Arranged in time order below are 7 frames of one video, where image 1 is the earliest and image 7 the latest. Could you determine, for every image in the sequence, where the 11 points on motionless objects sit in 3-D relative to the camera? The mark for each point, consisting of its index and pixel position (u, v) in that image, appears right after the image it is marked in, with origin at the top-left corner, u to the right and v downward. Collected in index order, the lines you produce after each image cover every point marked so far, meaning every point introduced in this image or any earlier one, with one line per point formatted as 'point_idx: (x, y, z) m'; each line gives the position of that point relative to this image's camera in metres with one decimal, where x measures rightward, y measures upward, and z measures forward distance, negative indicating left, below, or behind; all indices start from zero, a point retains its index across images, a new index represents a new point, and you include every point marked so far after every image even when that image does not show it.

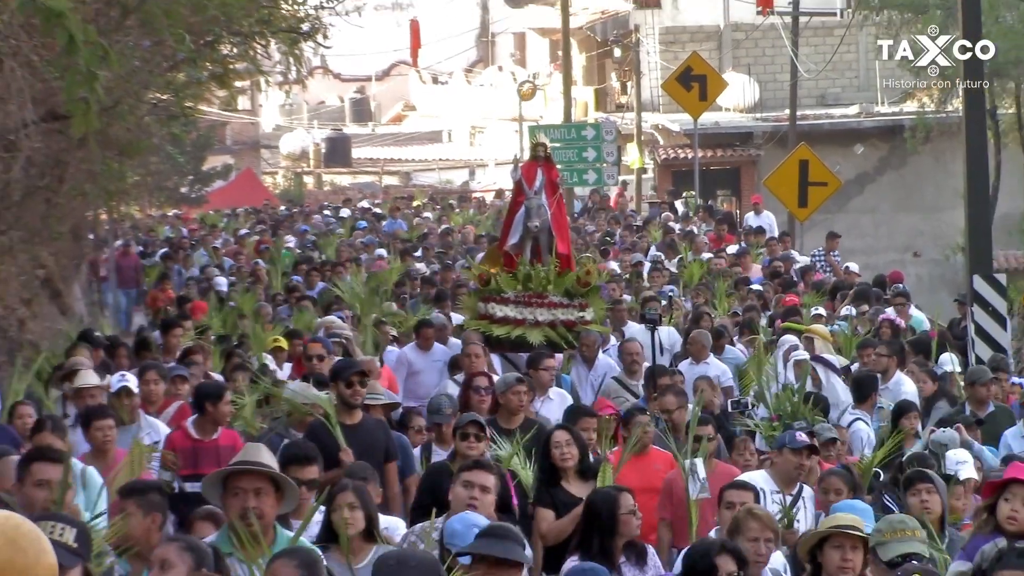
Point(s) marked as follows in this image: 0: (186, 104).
0: (-2.4, +1.4, +11.6) m
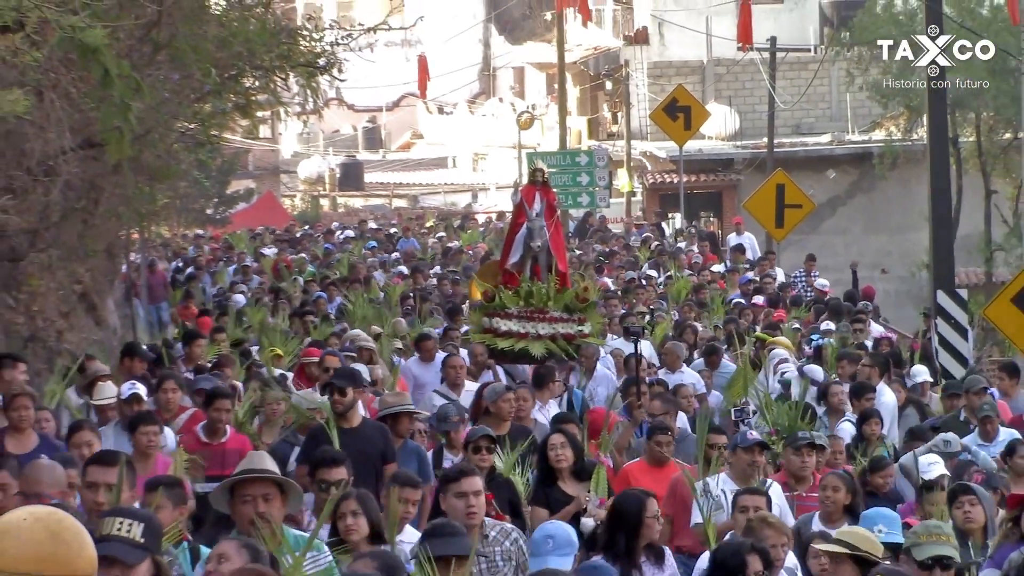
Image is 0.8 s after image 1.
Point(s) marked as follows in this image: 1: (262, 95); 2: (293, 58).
0: (-2.4, +1.2, +12.5) m
1: (-2.0, +1.6, +12.6) m
2: (-1.7, +1.8, +12.3) m
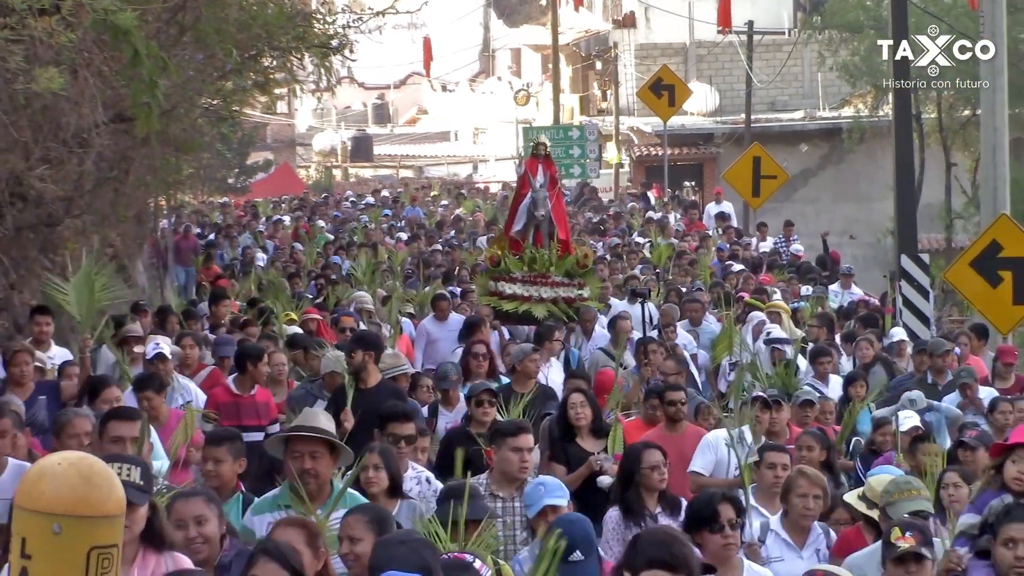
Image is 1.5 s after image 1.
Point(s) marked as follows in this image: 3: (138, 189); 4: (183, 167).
0: (-2.4, +1.5, +13.4) m
1: (-2.0, +1.9, +13.6) m
2: (-1.7, +2.1, +13.2) m
3: (-3.3, +0.9, +14.0) m
4: (-3.0, +1.1, +14.3) m
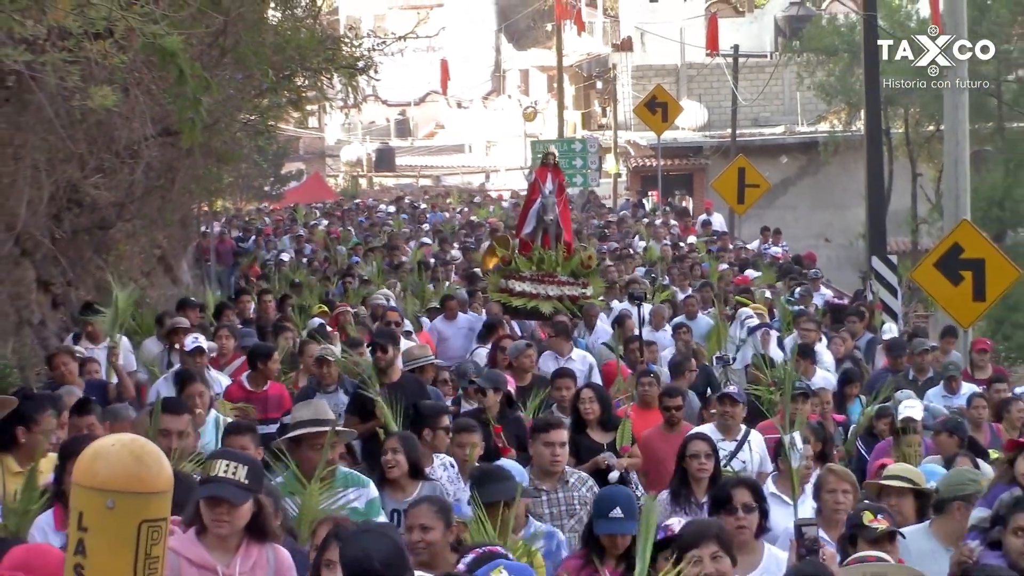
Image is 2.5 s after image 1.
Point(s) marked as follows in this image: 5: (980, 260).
0: (-2.3, +1.6, +14.7) m
1: (-1.9, +1.9, +14.9) m
2: (-1.6, +2.1, +14.5) m
3: (-3.2, +0.9, +15.4) m
4: (-2.9, +1.1, +15.6) m
5: (+3.9, +0.2, +12.8) m
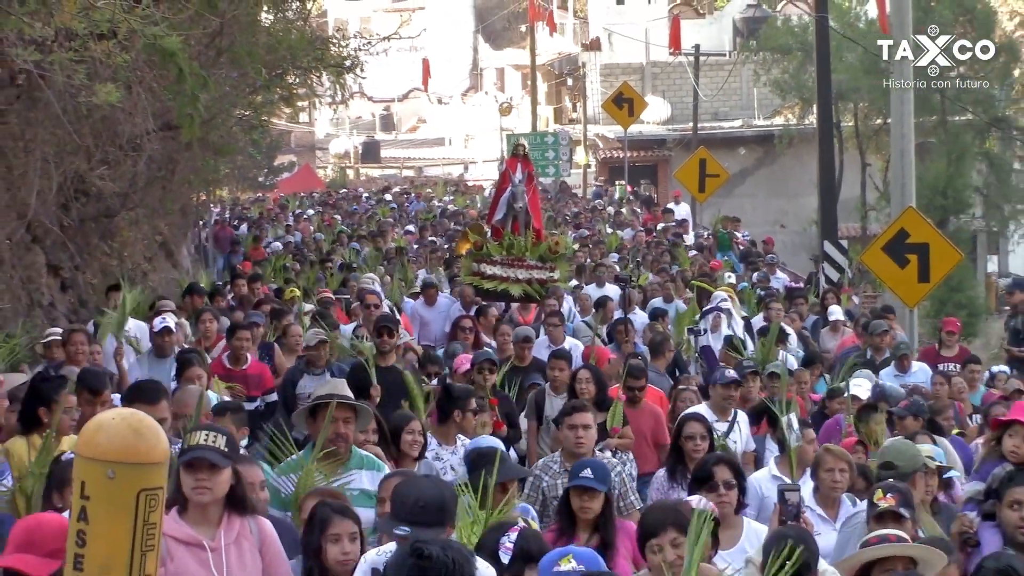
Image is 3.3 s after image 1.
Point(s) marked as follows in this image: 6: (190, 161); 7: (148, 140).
0: (-2.5, +1.7, +15.7) m
1: (-2.1, +2.0, +15.8) m
2: (-1.9, +2.3, +15.5) m
3: (-3.4, +1.1, +16.3) m
4: (-3.1, +1.3, +16.5) m
5: (+3.7, +0.4, +13.8) m
6: (-3.2, +1.3, +15.6) m
7: (-3.4, +1.4, +14.6) m
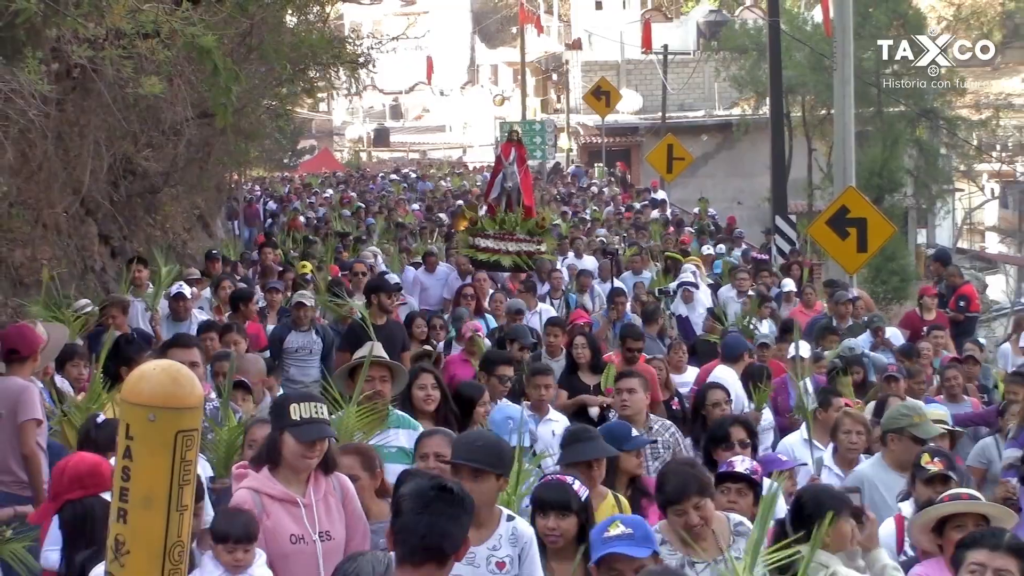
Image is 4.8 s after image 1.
0: (-2.6, +2.1, +17.8) m
1: (-2.2, +2.4, +17.9) m
2: (-1.9, +2.6, +17.6) m
3: (-3.5, +1.4, +18.5) m
4: (-3.1, +1.7, +18.7) m
5: (+3.6, +0.7, +15.9) m
6: (-3.3, +1.6, +17.7) m
7: (-3.5, +1.7, +16.7) m
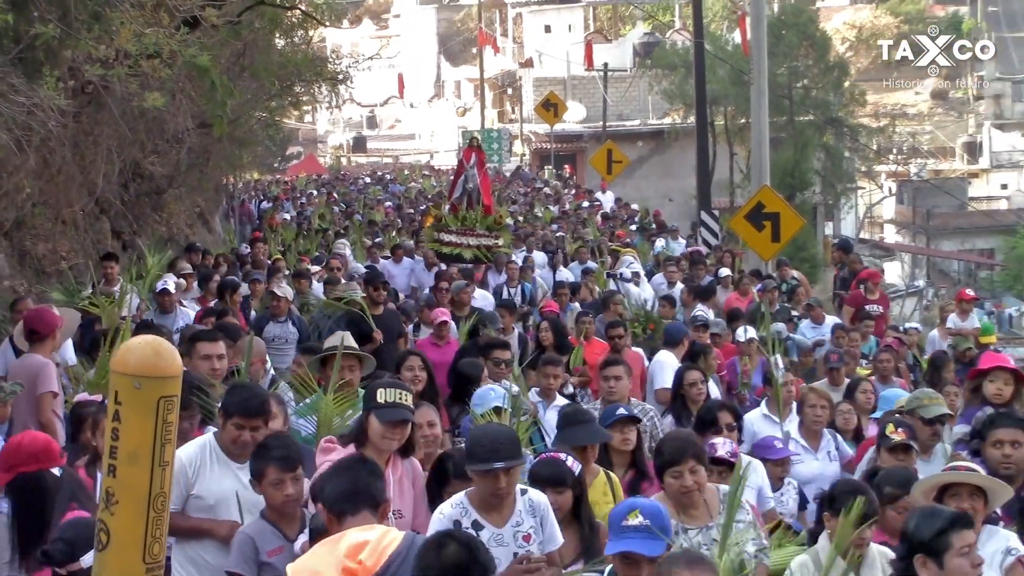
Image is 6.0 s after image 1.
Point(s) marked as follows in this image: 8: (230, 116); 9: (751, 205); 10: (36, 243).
0: (-3.1, +2.2, +20.2) m
1: (-2.7, +2.5, +20.3) m
2: (-2.4, +2.8, +20.0) m
3: (-4.0, +1.5, +20.8) m
4: (-3.7, +1.8, +21.0) m
5: (+3.1, +0.9, +18.4) m
6: (-3.8, +1.7, +20.1) m
7: (-4.0, +1.9, +19.1) m
8: (-3.3, +2.0, +18.5) m
9: (+2.9, +1.0, +18.5) m
10: (-5.5, +0.5, +17.9) m
